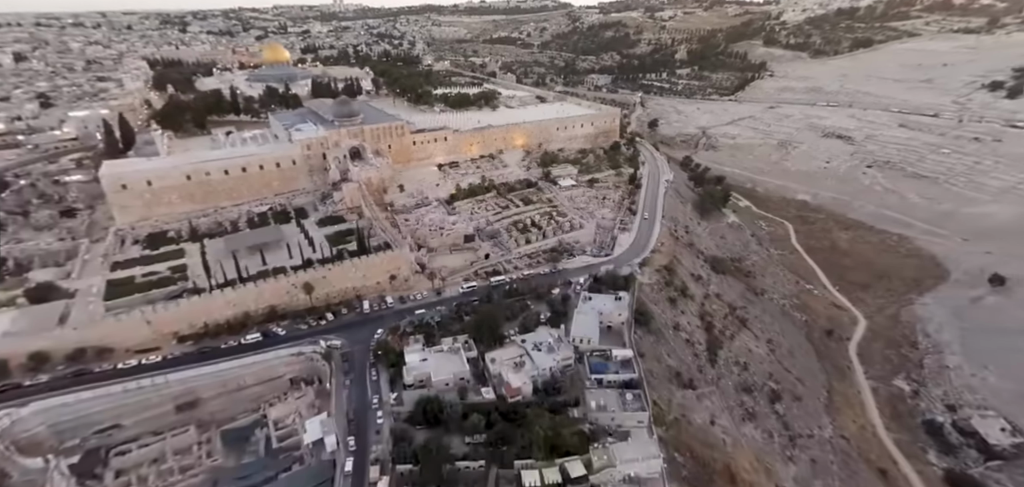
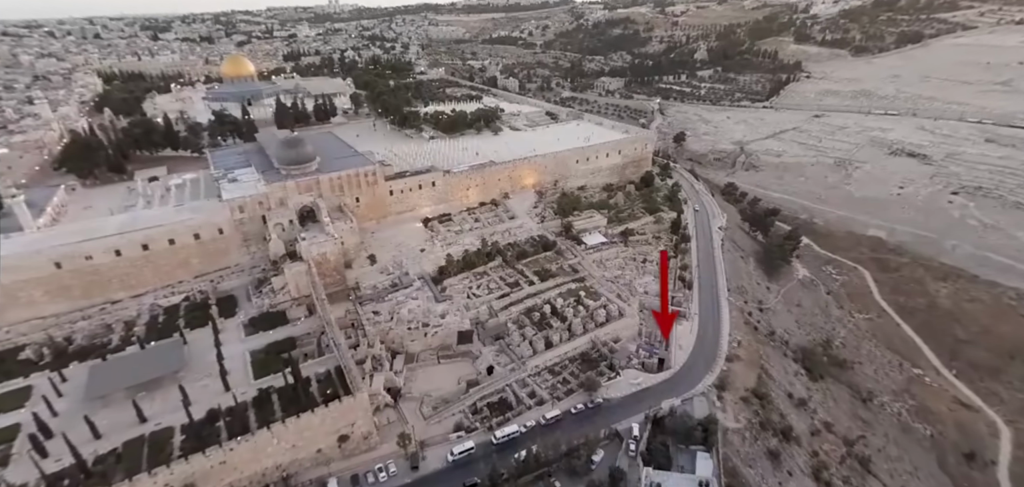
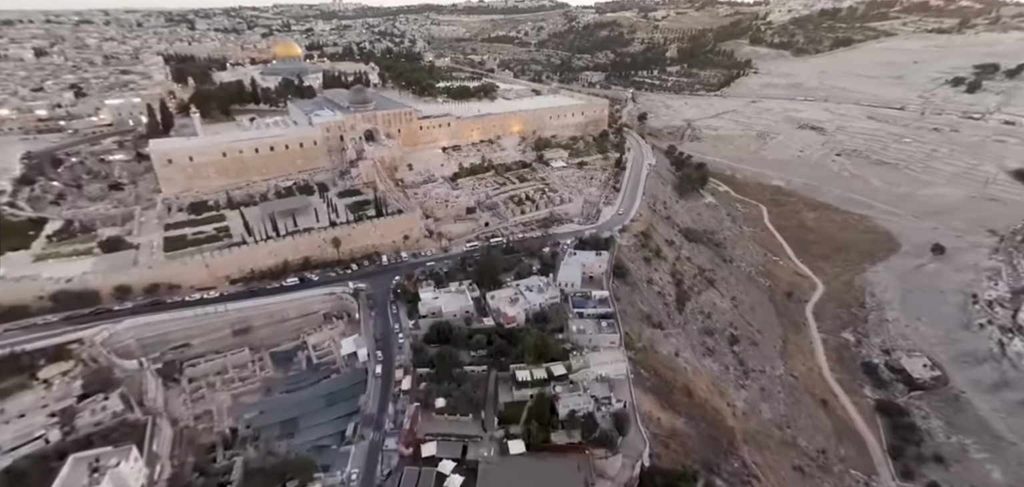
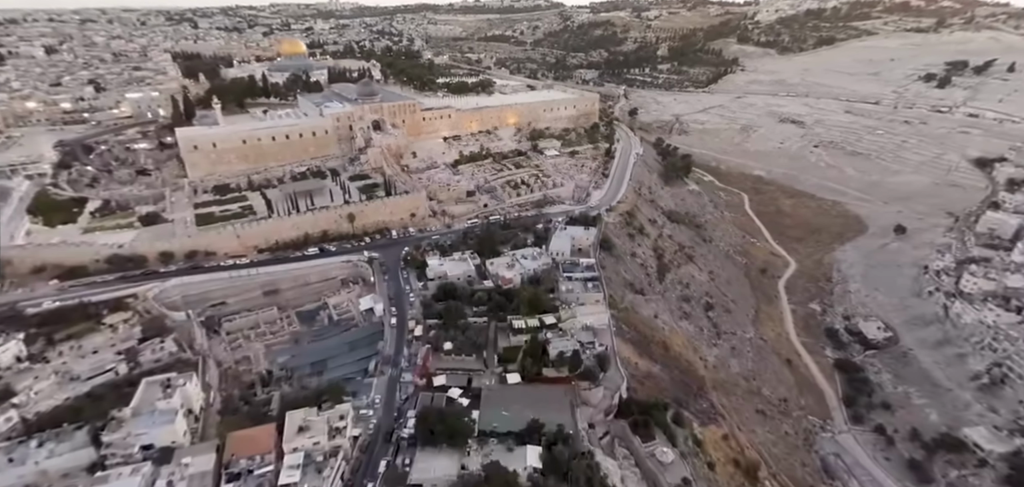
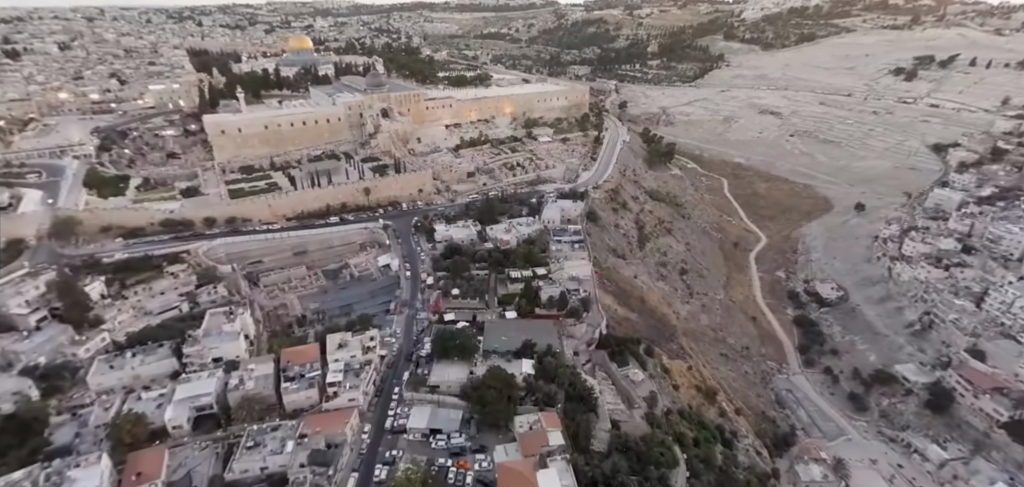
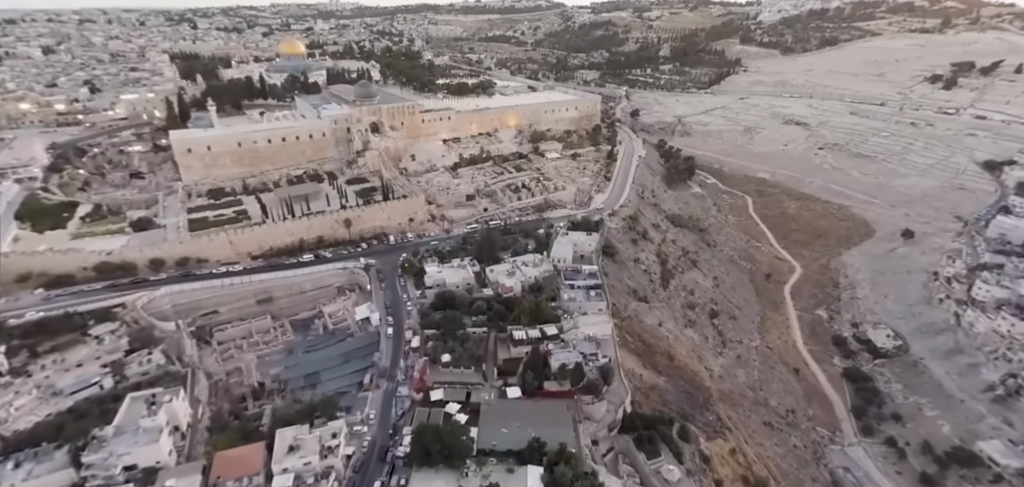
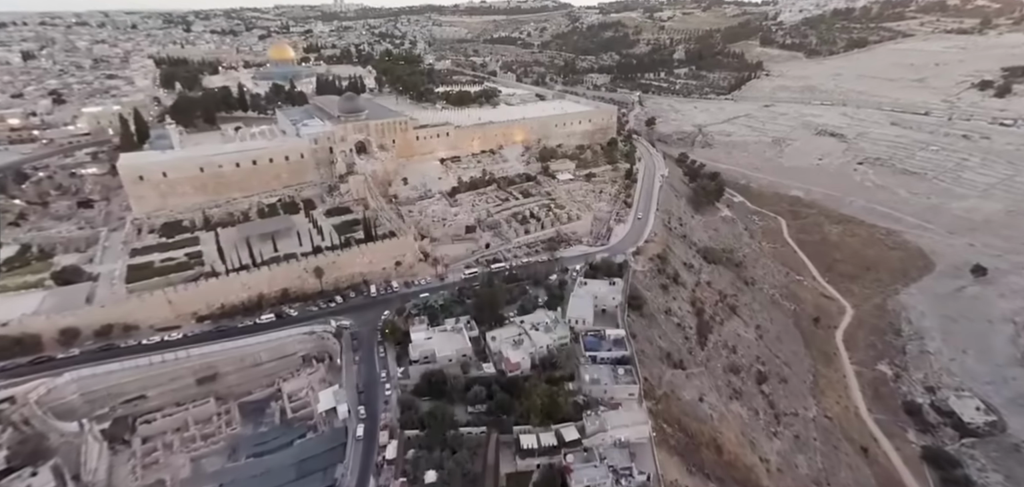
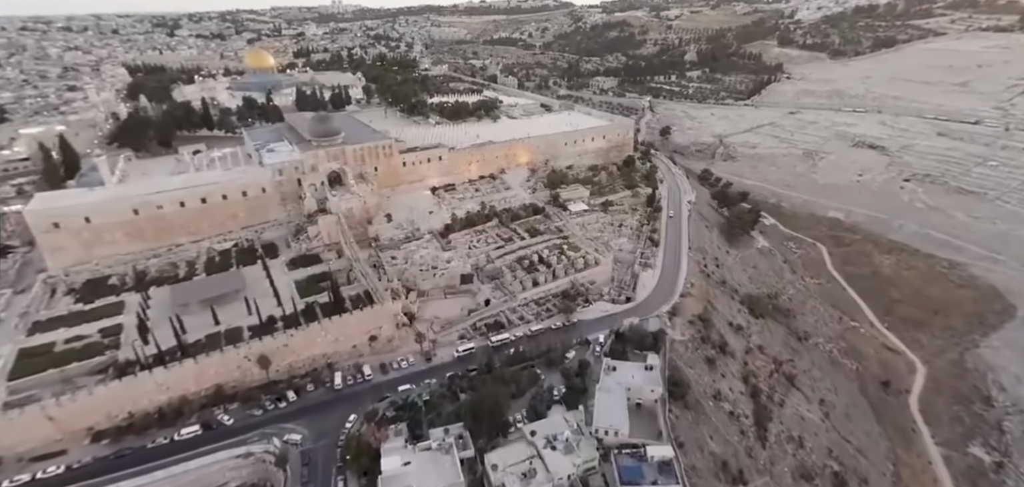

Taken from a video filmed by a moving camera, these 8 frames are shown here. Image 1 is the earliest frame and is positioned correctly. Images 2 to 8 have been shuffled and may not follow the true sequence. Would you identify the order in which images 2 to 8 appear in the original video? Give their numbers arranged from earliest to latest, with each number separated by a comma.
3, 4, 5, 6, 7, 8, 2
